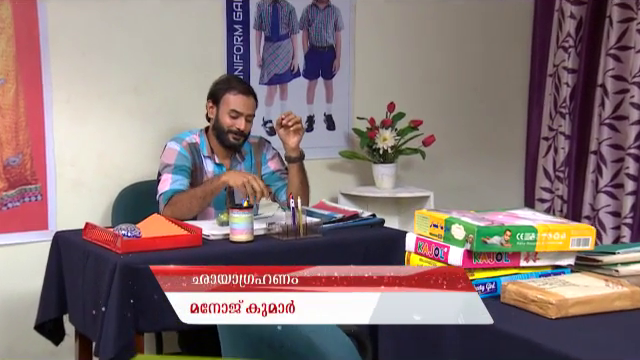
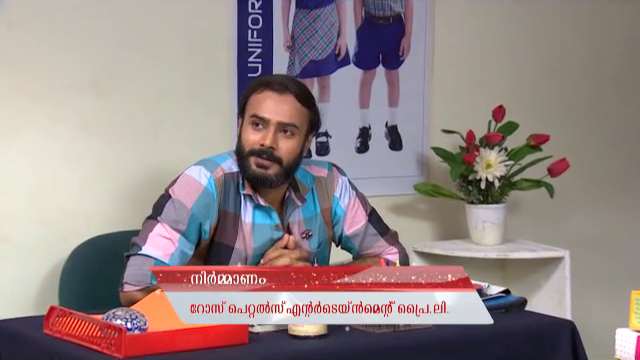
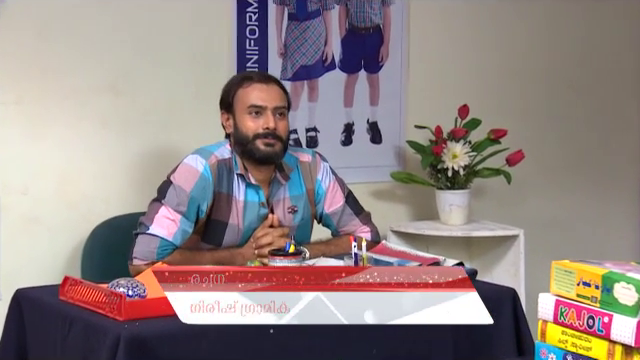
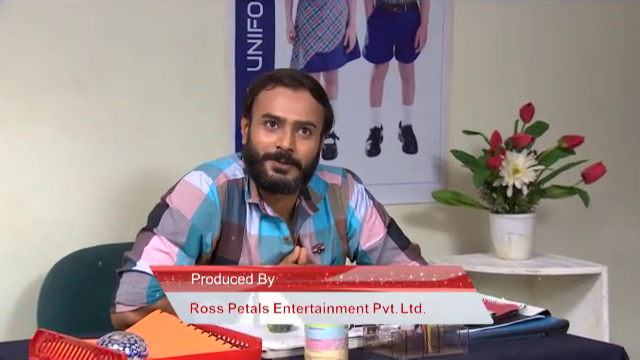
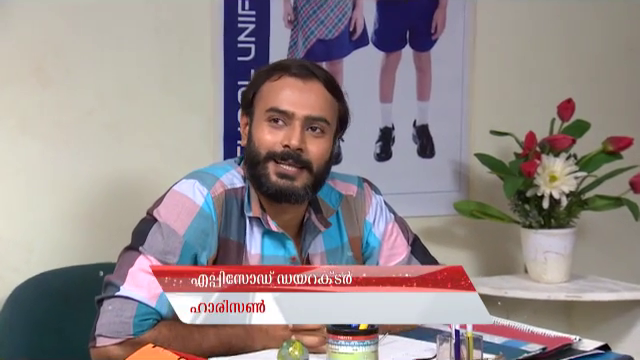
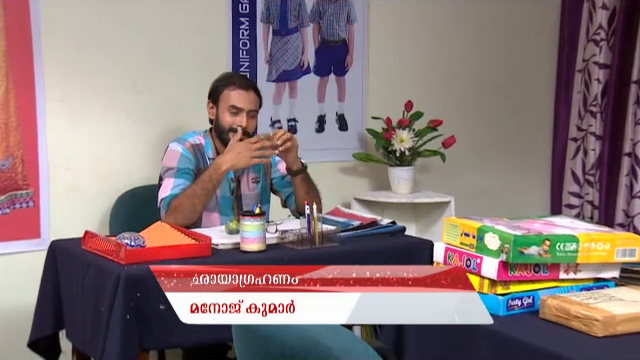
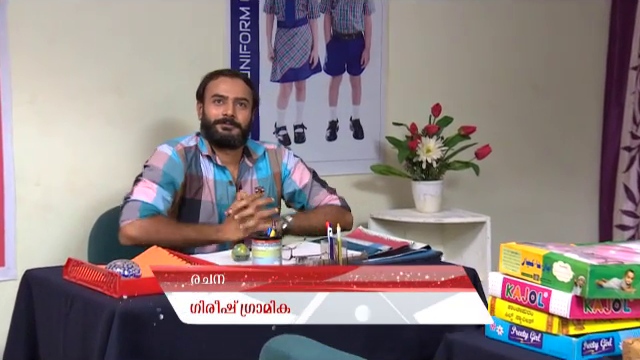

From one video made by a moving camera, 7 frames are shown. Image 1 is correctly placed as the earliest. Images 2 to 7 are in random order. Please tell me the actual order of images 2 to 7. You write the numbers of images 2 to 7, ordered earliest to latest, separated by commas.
6, 7, 3, 2, 4, 5
